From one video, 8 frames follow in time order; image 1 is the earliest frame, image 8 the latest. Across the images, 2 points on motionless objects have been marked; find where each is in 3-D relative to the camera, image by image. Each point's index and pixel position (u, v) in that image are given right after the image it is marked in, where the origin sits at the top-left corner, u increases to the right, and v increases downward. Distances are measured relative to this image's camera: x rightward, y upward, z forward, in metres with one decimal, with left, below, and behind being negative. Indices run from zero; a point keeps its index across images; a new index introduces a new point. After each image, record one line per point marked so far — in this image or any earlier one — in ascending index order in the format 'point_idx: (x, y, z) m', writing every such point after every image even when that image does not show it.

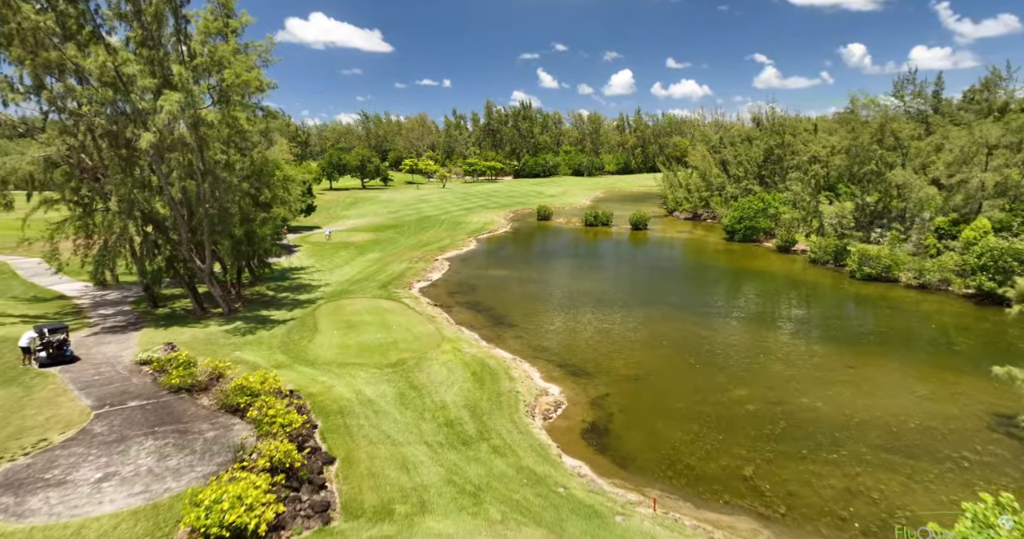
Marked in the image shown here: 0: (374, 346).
0: (-5.2, -2.9, +18.9) m
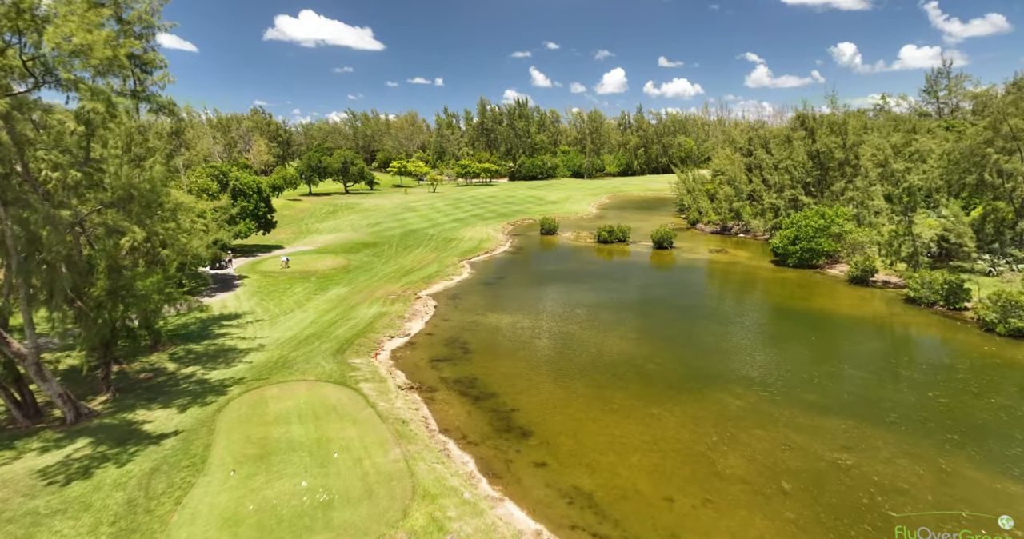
0: (-4.7, -5.3, +10.5) m
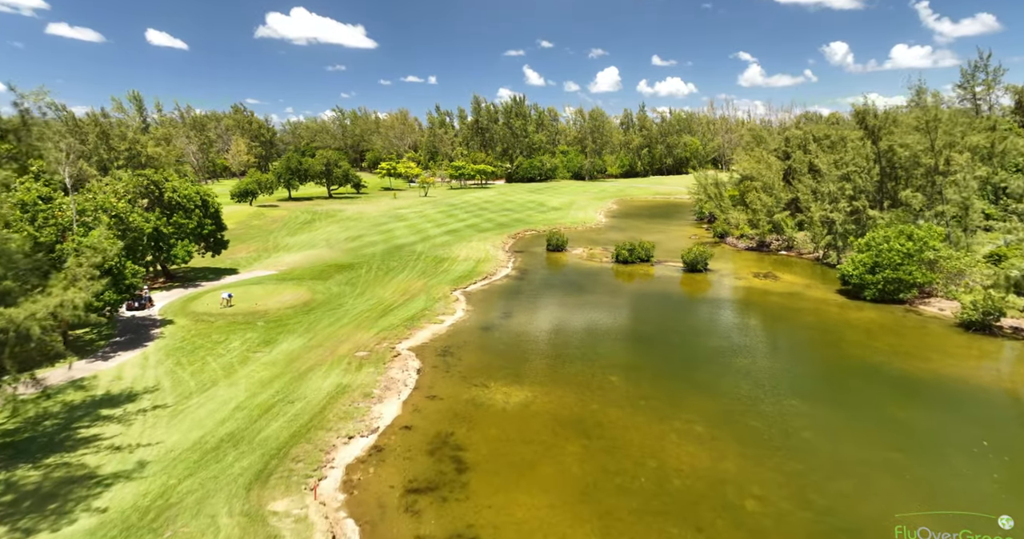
0: (-4.1, -7.4, +2.9) m
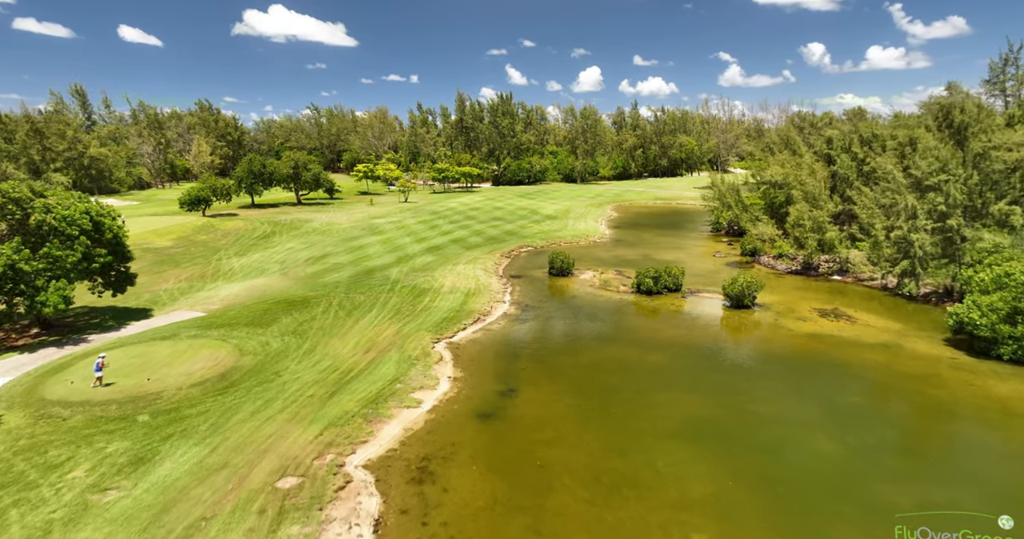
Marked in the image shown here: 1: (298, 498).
0: (-3.0, -9.6, -5.5) m
1: (-5.9, -6.1, +13.6) m
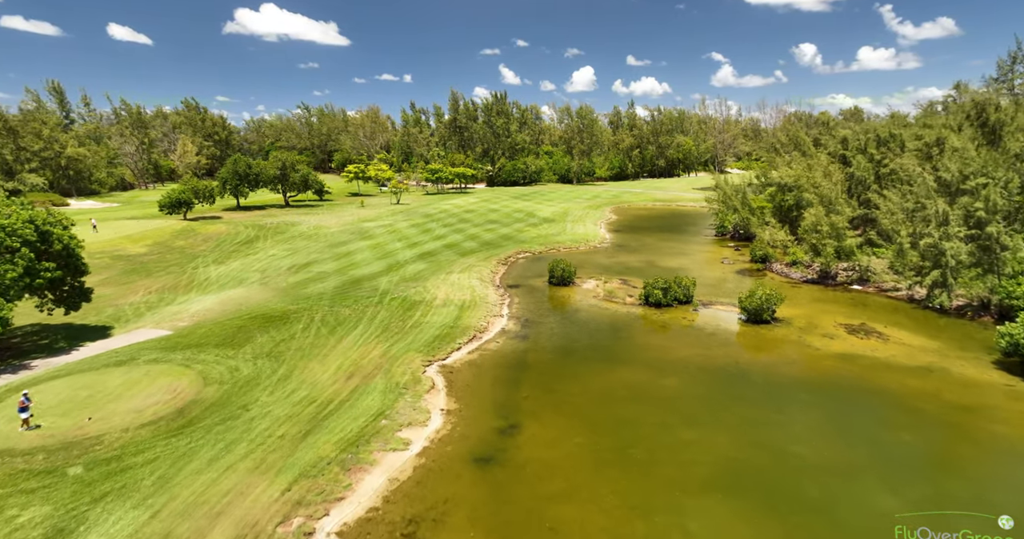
0: (-2.6, -10.3, -8.1) m
1: (-5.7, -6.8, +10.9) m
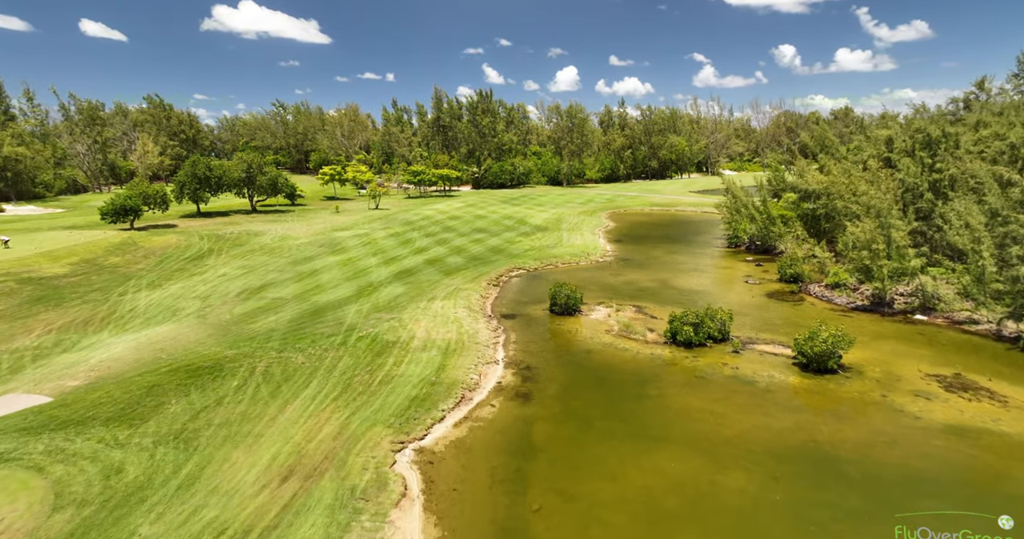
0: (-1.6, -12.0, -14.3) m
1: (-5.3, -8.5, +4.5) m
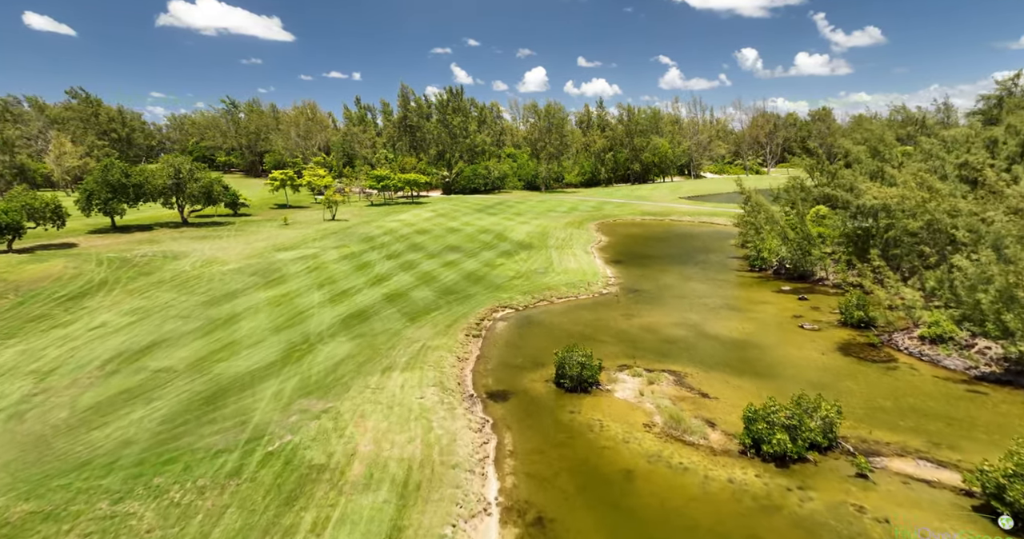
0: (+0.7, -14.5, -24.0) m
1: (-4.1, -11.1, -5.3) m
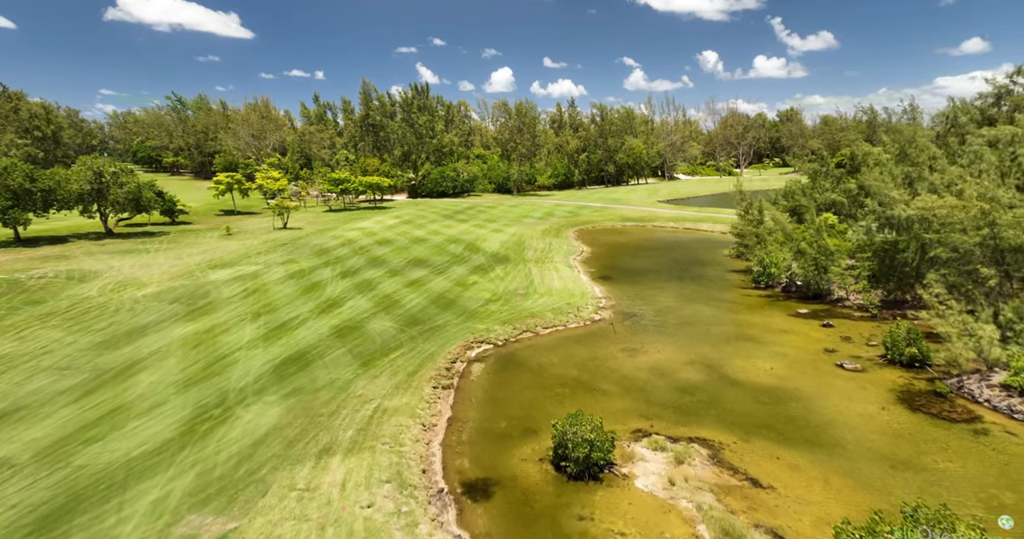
0: (+3.1, -15.9, -30.0) m
1: (-2.8, -12.6, -11.6) m
